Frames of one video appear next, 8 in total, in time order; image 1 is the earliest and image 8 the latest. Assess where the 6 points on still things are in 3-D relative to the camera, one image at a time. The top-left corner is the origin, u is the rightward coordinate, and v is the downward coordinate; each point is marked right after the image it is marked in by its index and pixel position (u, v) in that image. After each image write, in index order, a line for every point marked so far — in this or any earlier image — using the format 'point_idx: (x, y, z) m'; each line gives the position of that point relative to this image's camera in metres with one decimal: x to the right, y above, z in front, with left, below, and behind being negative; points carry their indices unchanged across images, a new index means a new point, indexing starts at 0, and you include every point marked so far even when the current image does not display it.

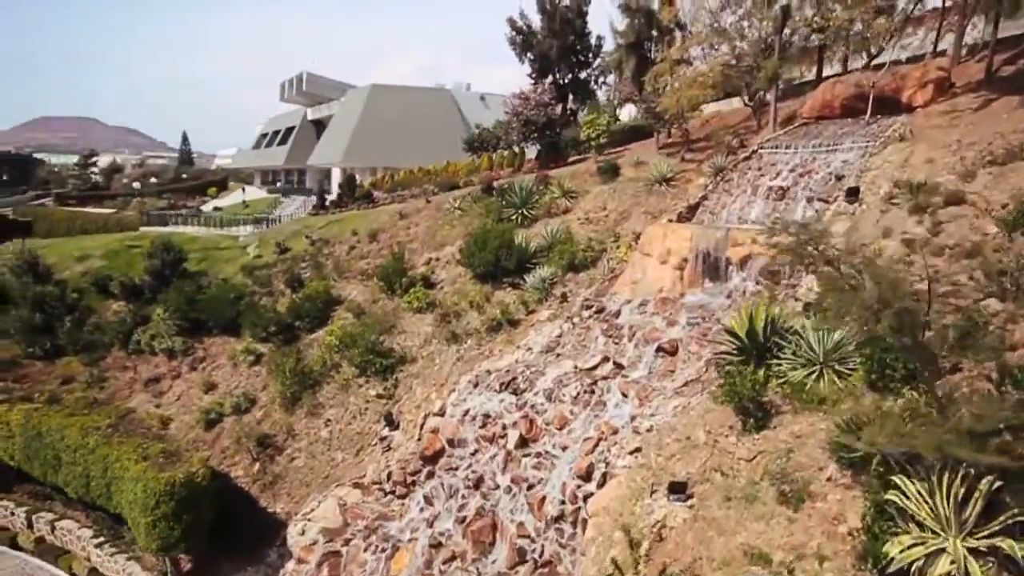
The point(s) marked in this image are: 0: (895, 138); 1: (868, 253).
0: (+12.8, +5.0, +19.4) m
1: (+9.7, +0.9, +15.8) m
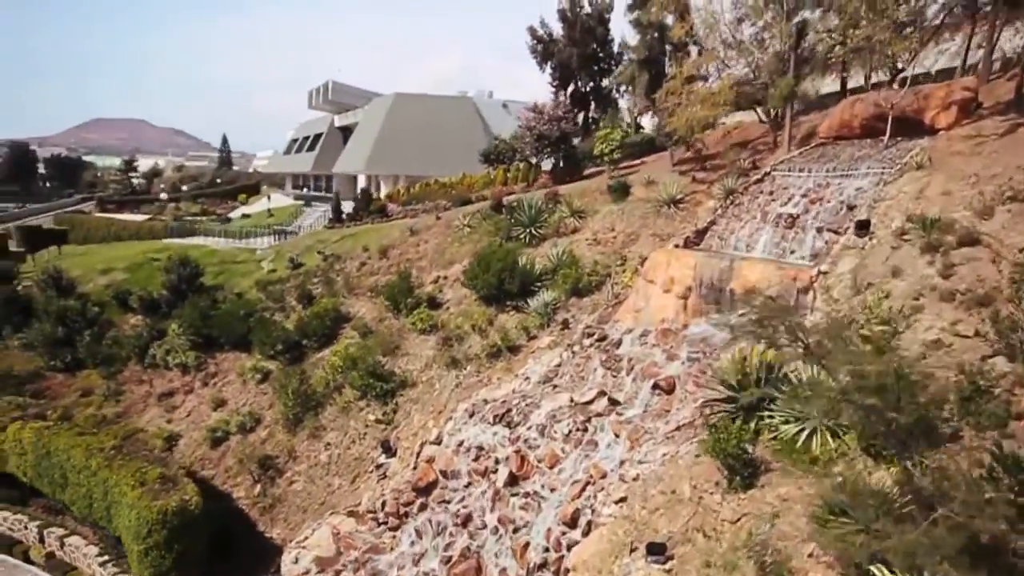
0: (+12.6, +3.9, +18.3) m
1: (+9.3, -0.2, +14.9) m
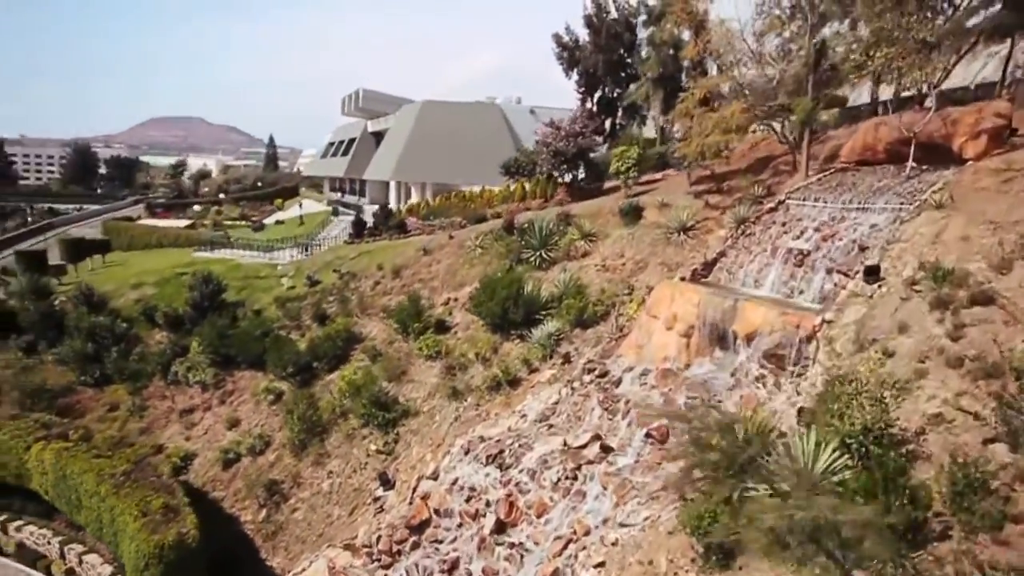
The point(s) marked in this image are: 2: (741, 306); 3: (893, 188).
0: (+12.3, +2.5, +17.0) m
1: (+8.7, -1.6, +13.9) m
2: (+7.3, -0.6, +18.3) m
3: (+12.6, +3.3, +19.2) m
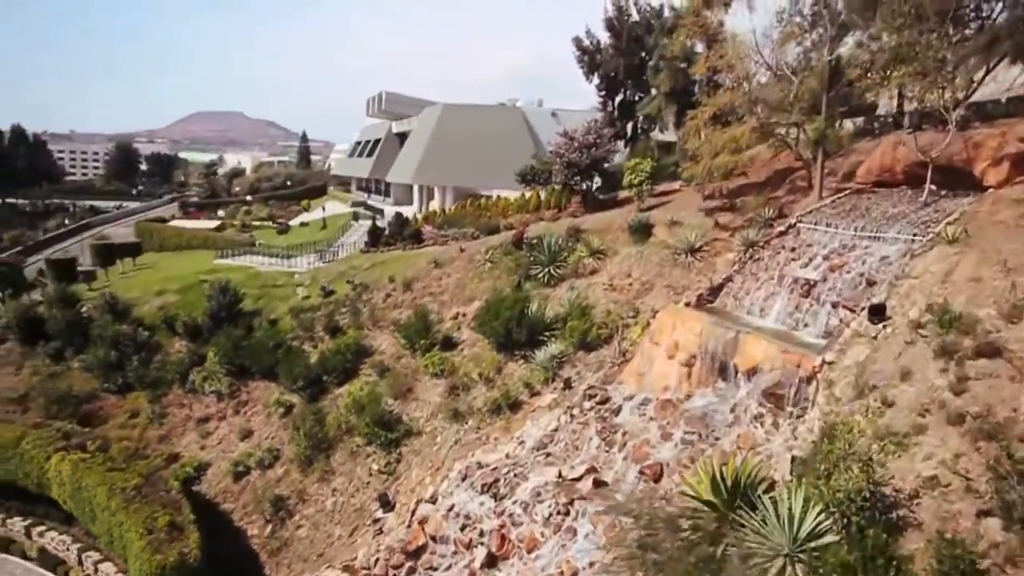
0: (+12.1, +1.5, +16.1) m
1: (+8.3, -2.6, +13.2) m
2: (+7.1, -1.6, +17.8) m
3: (+12.5, +2.2, +18.3) m
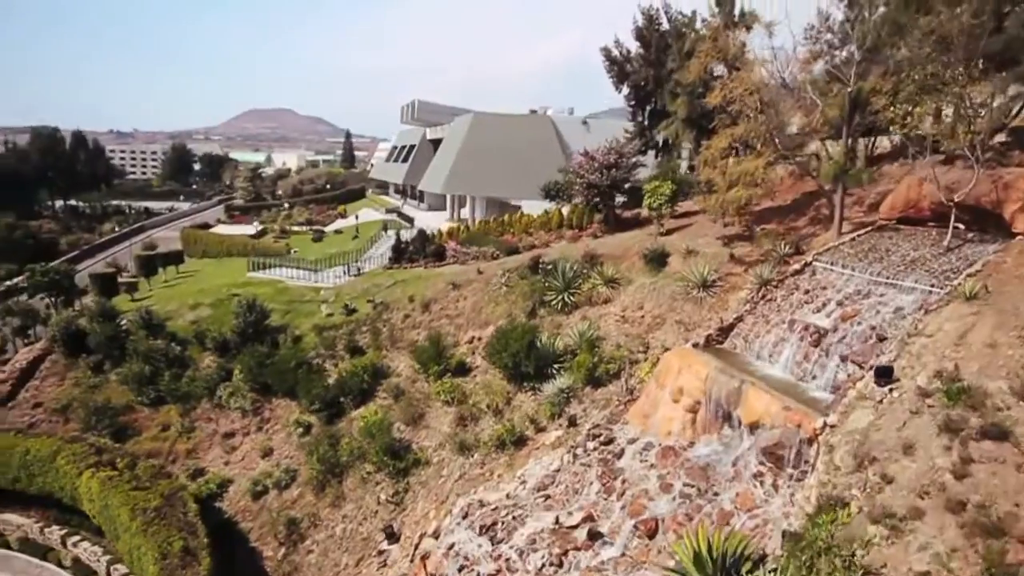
0: (+11.8, 0.0, +15.2) m
1: (+7.9, -4.1, +12.6) m
2: (+7.0, -3.0, +17.2) m
3: (+12.4, +0.7, +17.3) m
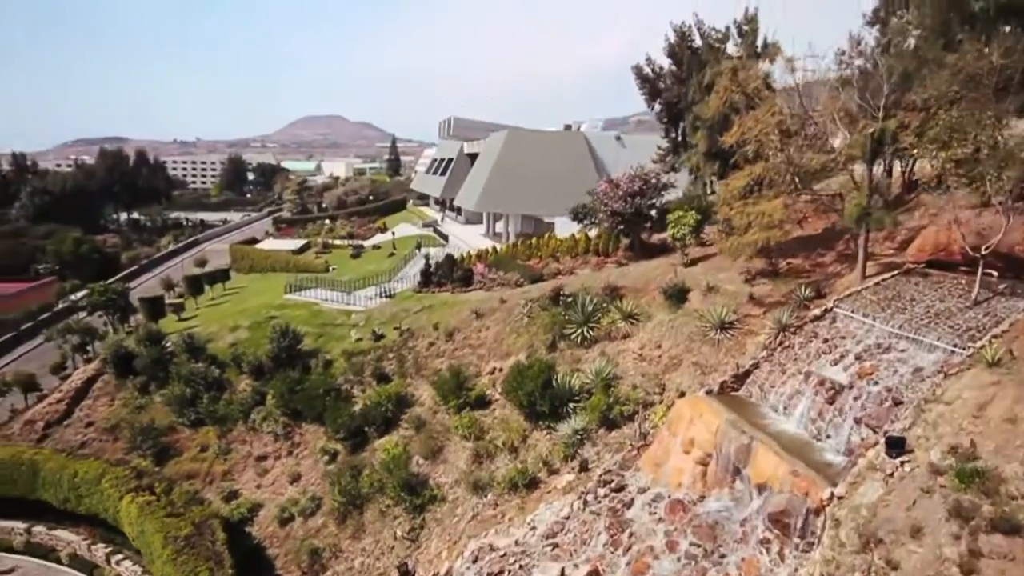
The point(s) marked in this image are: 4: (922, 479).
0: (+11.7, -1.6, +14.3) m
1: (+7.6, -5.7, +12.0) m
2: (+7.0, -4.6, +16.6) m
3: (+12.4, -0.8, +16.3) m
4: (+9.0, -4.2, +12.7) m
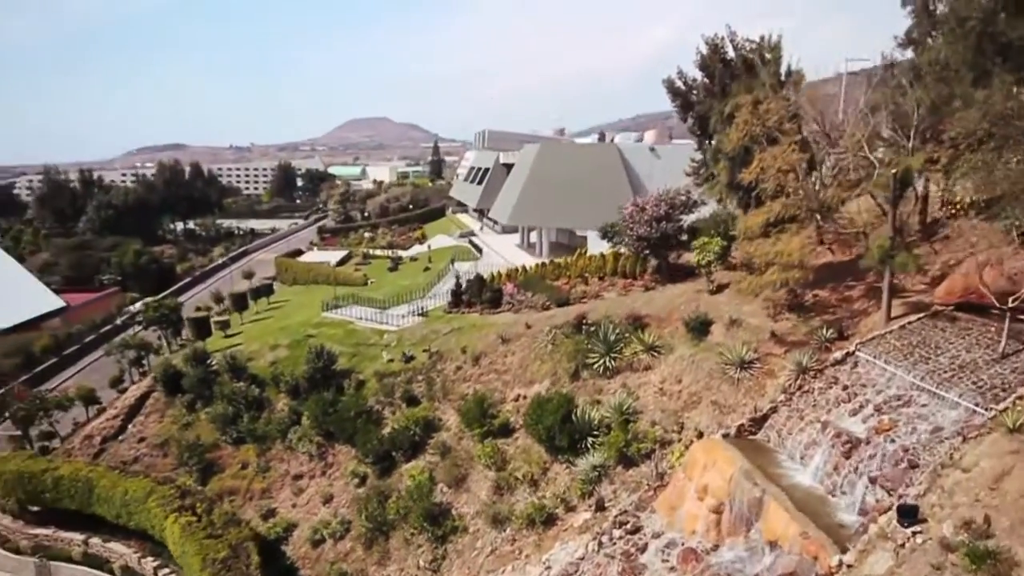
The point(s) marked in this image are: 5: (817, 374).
0: (+11.7, -3.0, +13.6) m
1: (+7.4, -7.1, +11.6) m
2: (+7.2, -6.1, +16.3) m
3: (+12.6, -2.3, +15.6) m
4: (+8.9, -5.7, +12.3) m
5: (+10.2, -2.9, +19.4) m
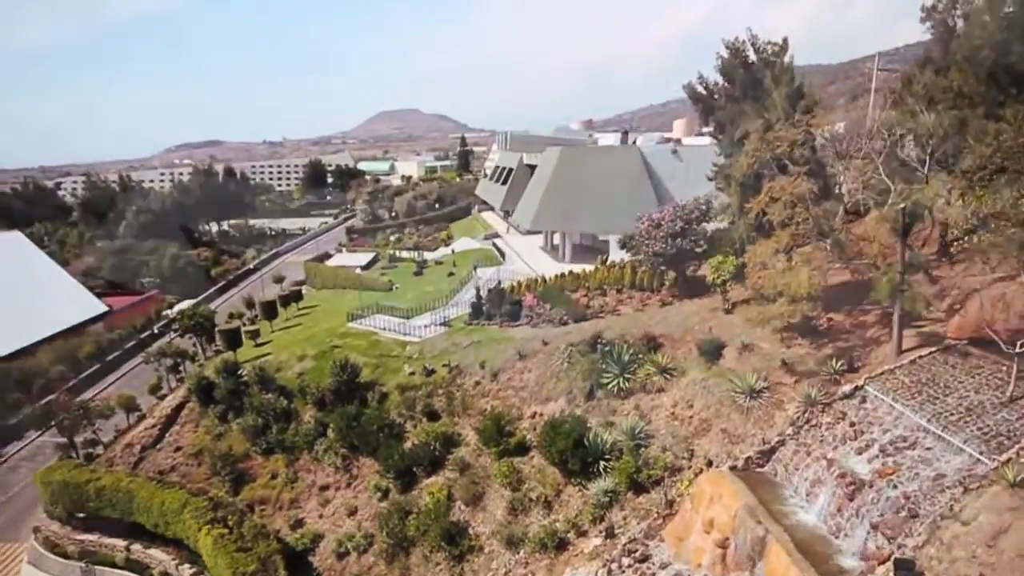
0: (+11.7, -4.2, +13.5) m
1: (+7.4, -8.4, +11.8) m
2: (+7.4, -7.3, +16.5) m
3: (+12.6, -3.4, +15.5) m
4: (+8.8, -6.9, +12.3) m
5: (+10.5, -4.0, +19.4) m
